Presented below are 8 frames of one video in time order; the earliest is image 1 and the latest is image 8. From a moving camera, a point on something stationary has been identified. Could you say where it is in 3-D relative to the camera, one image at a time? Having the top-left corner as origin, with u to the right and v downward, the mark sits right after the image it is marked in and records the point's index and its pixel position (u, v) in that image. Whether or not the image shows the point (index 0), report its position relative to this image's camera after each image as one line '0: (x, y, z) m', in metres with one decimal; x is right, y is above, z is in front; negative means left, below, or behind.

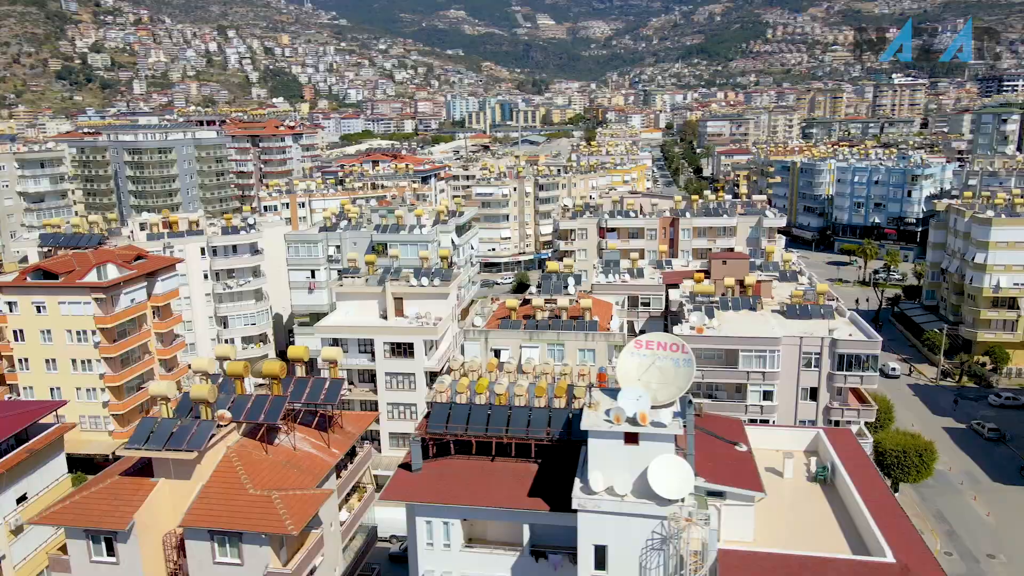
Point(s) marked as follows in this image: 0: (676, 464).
0: (+4.3, -4.7, +19.9) m
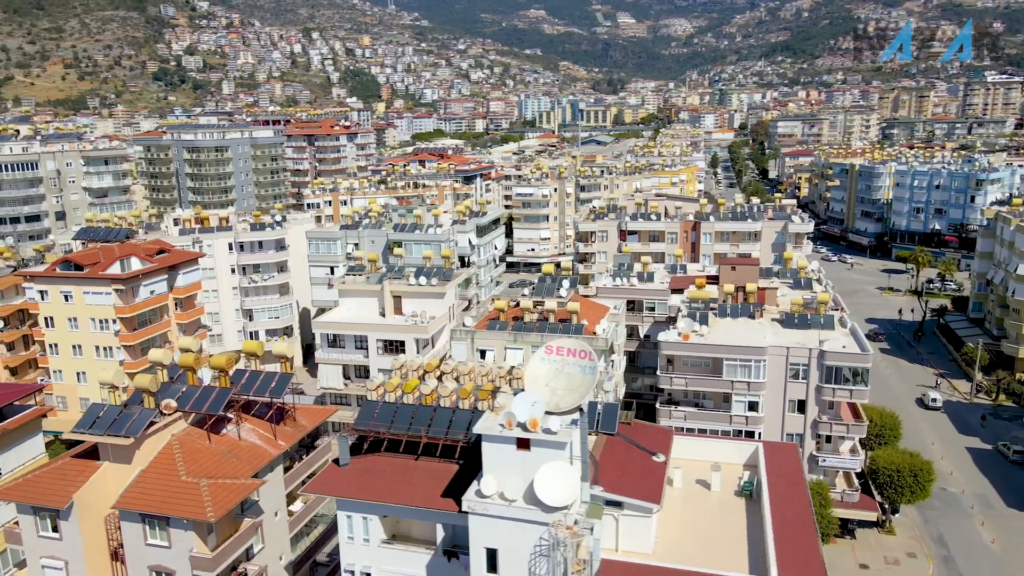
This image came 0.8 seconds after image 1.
0: (+1.3, -4.9, +19.8) m
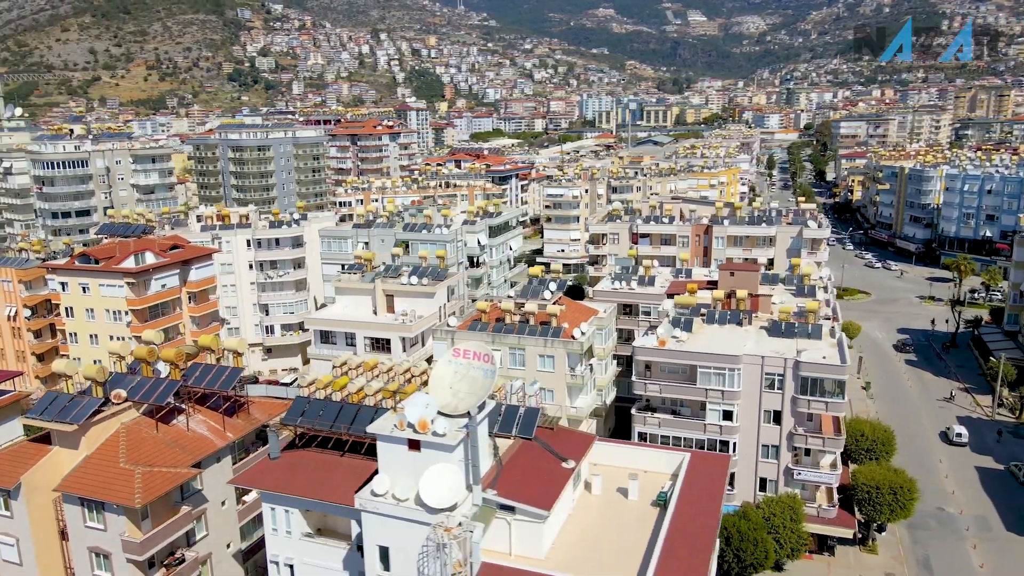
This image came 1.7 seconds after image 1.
0: (-1.8, -5.0, +20.0) m
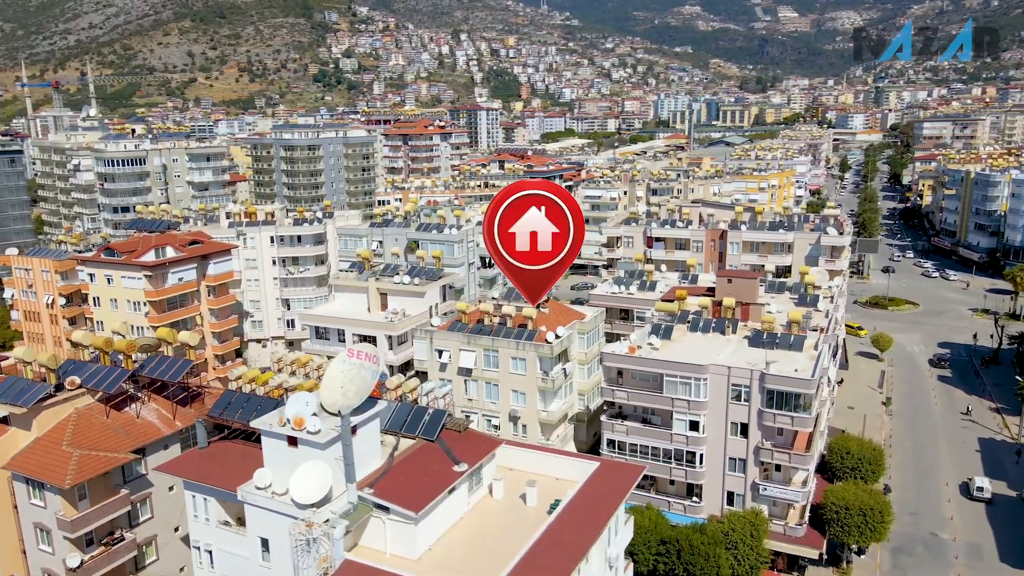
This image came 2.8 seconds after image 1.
0: (-5.5, -5.1, +20.6) m
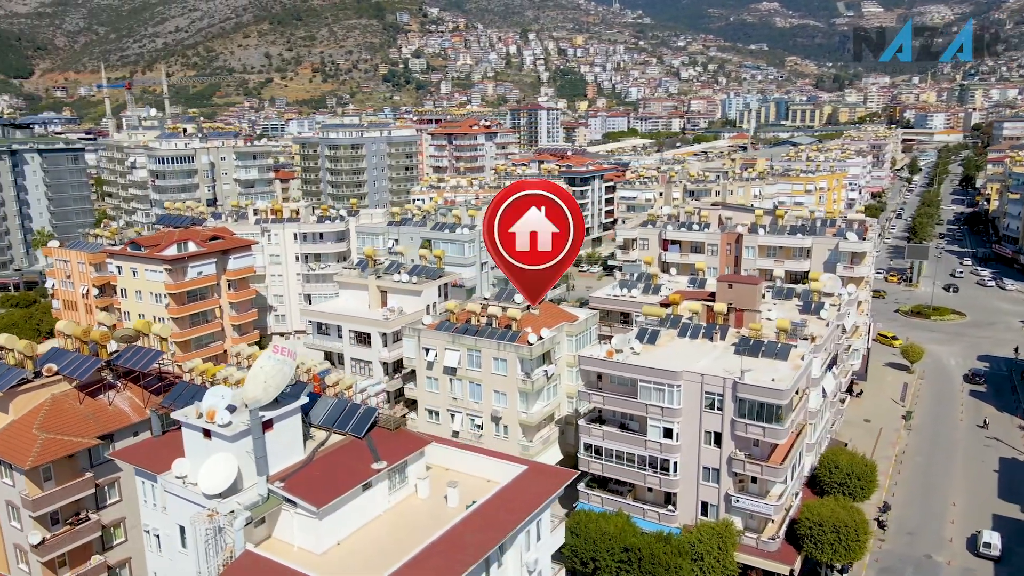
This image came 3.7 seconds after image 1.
0: (-8.3, -5.0, +21.2) m
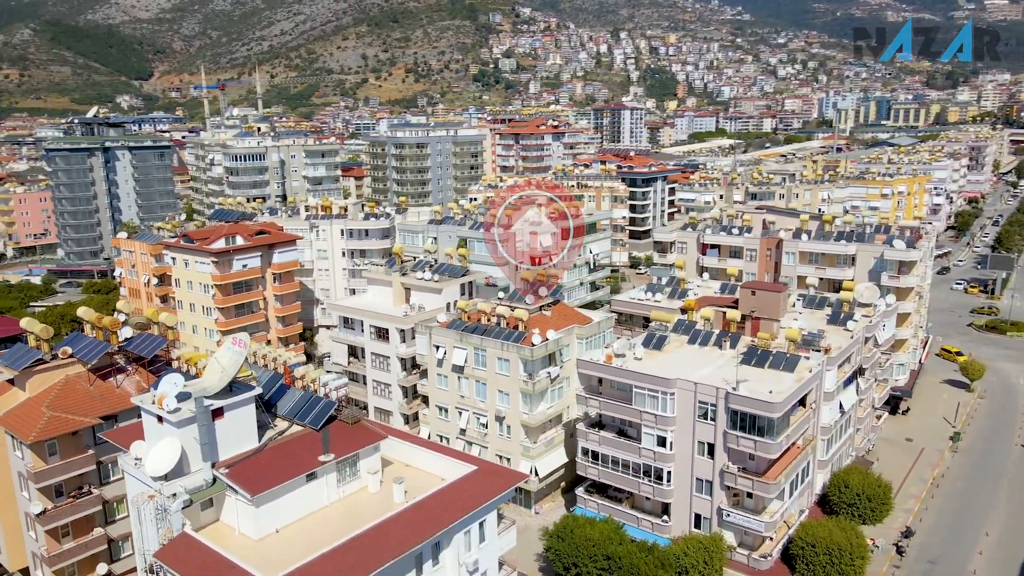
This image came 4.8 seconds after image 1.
0: (-10.3, -4.7, +22.3) m
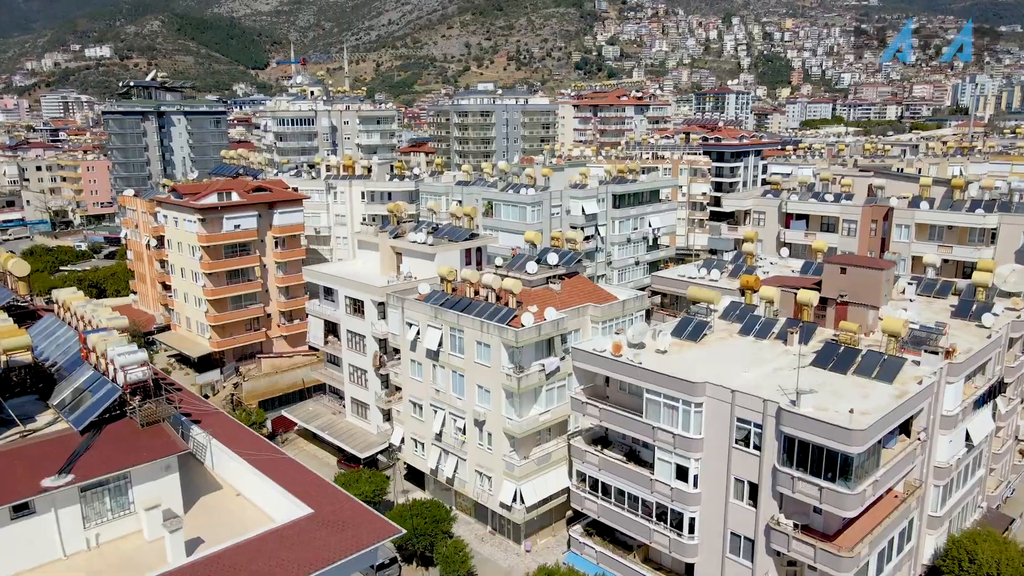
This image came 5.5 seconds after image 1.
0: (-13.3, -2.9, +13.4) m
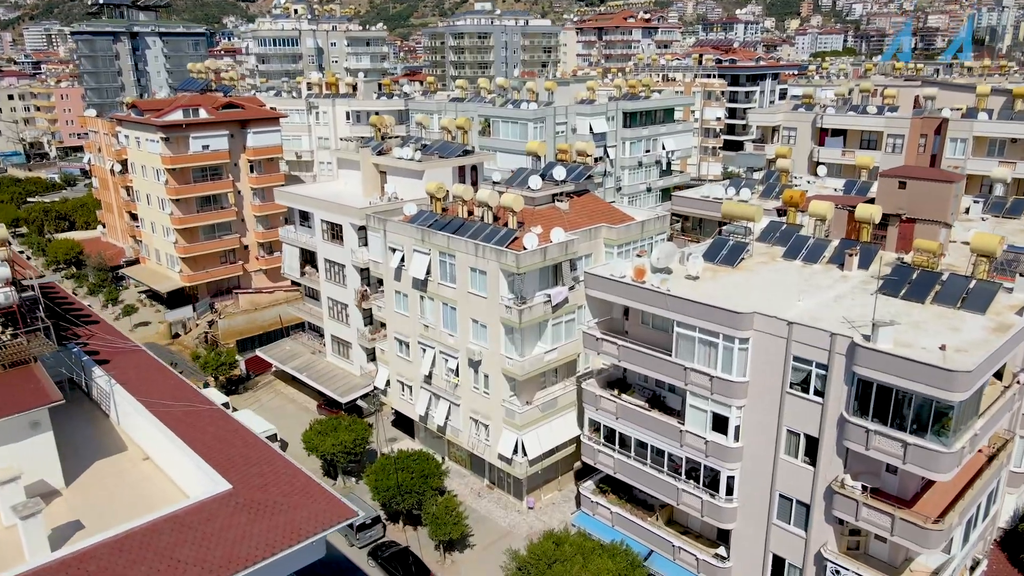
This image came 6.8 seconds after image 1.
0: (-13.3, -1.3, +8.8) m
